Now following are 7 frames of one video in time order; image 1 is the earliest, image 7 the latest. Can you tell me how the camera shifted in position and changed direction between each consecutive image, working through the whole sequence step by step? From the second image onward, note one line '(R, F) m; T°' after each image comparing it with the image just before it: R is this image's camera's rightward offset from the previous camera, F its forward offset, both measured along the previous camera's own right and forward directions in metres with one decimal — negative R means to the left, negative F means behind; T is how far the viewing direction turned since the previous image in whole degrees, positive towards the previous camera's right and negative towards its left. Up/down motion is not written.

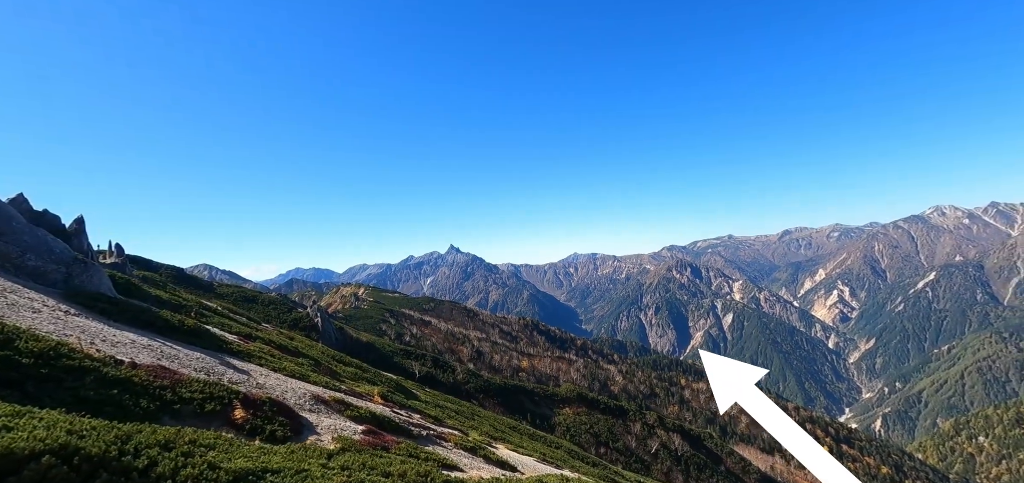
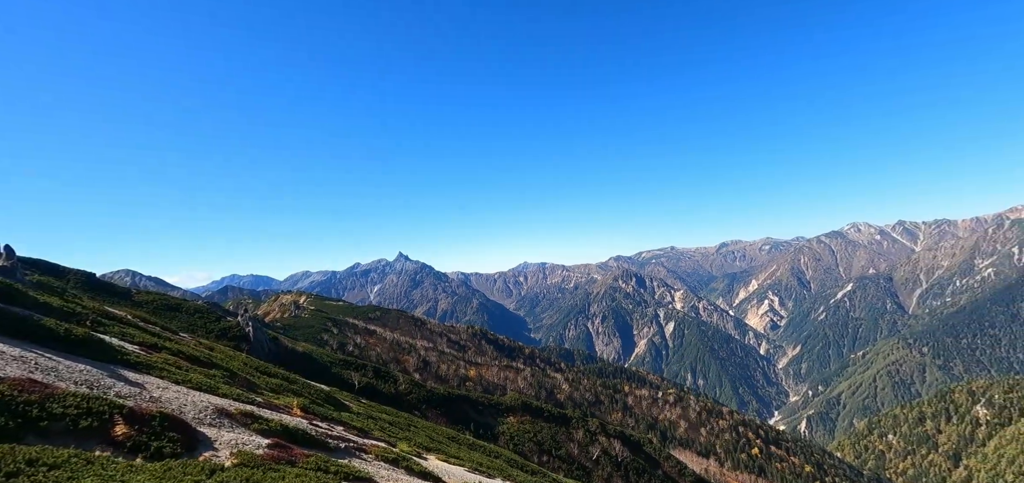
(+2.1, +0.4) m; +5°
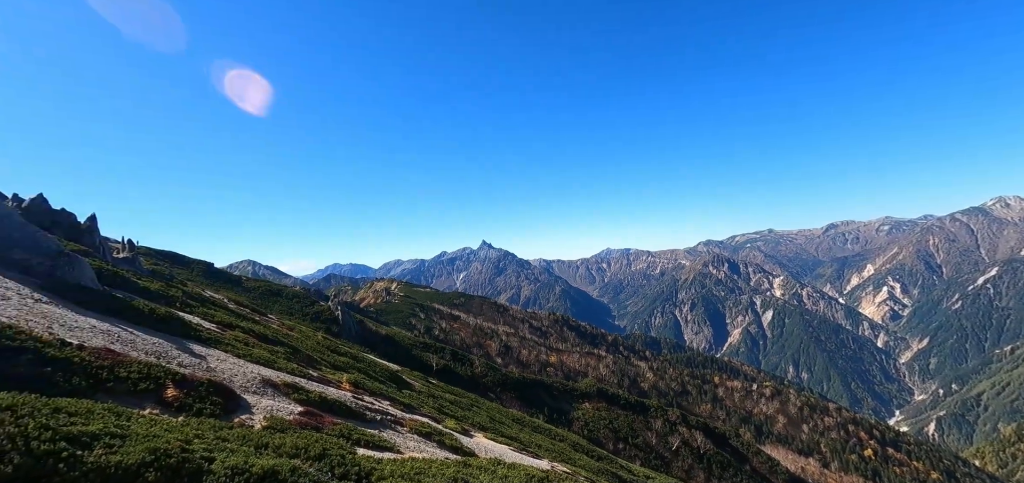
(+5.7, -1.2) m; -9°
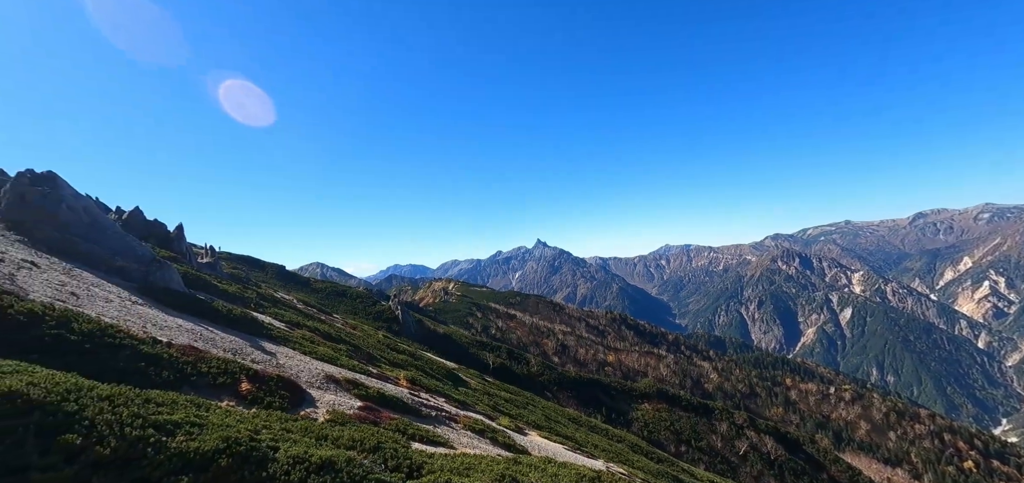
(+0.7, -0.7) m; -6°
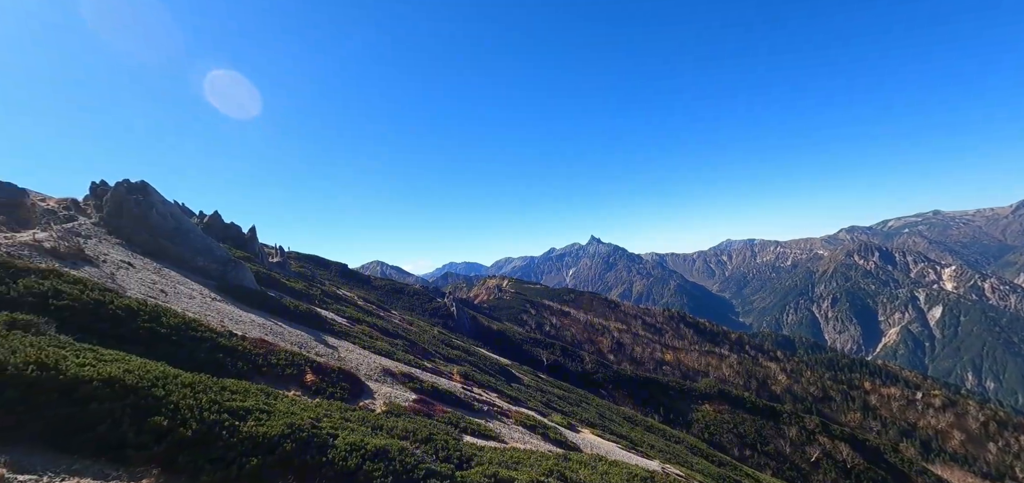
(+0.5, -0.6) m; -6°
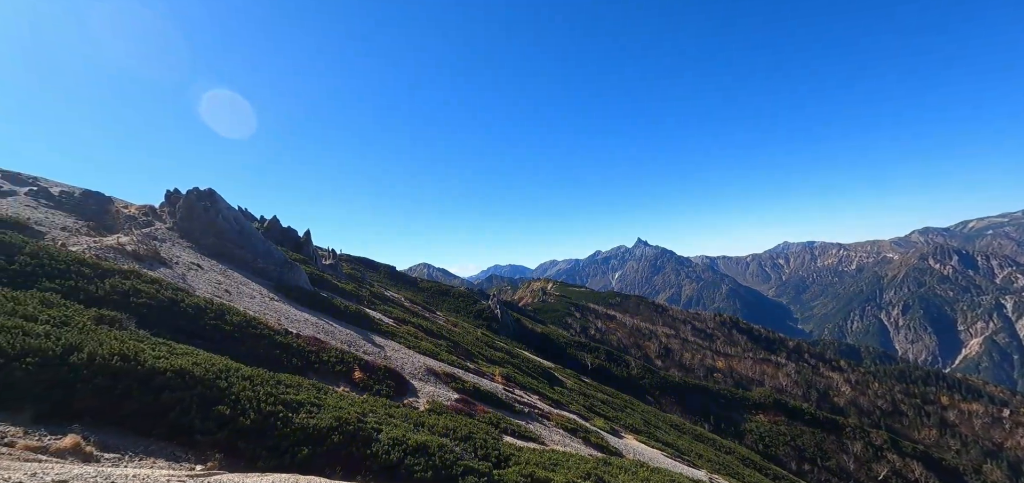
(+0.4, -0.7) m; -5°
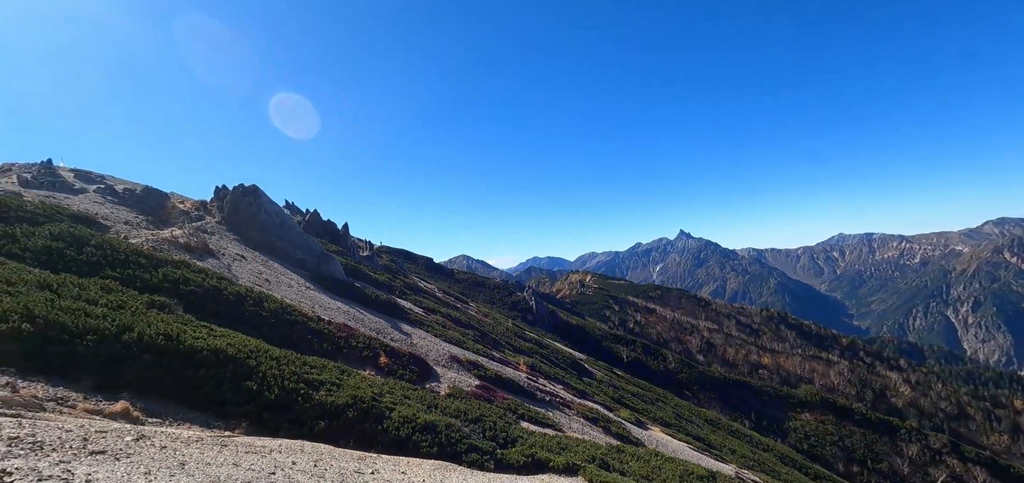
(+1.8, -1.6) m; -4°
